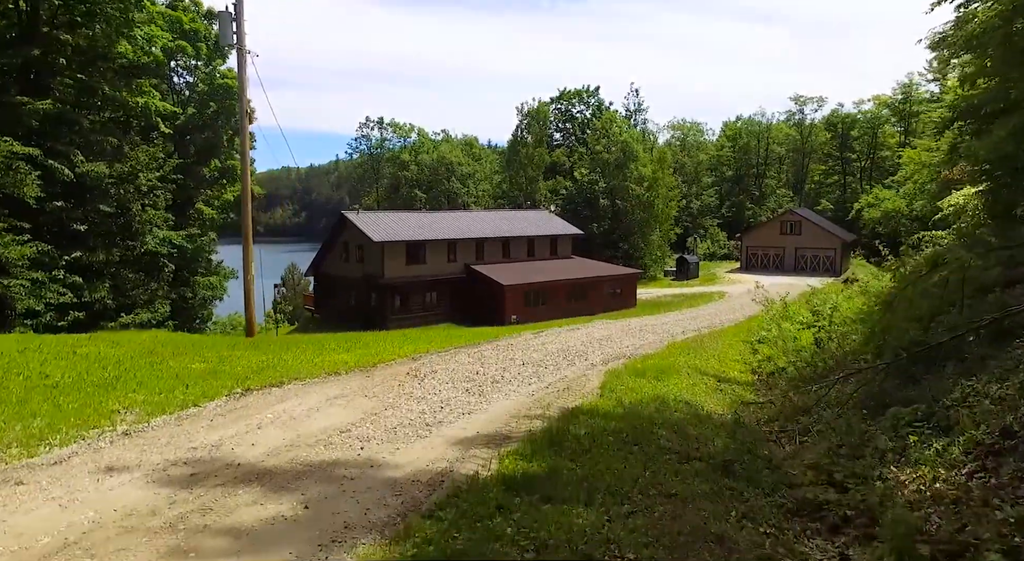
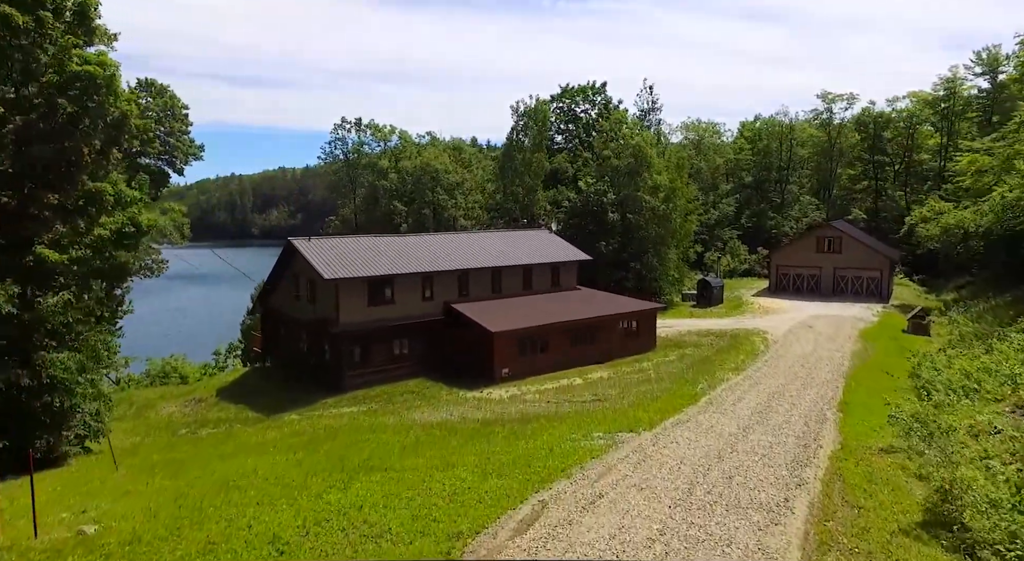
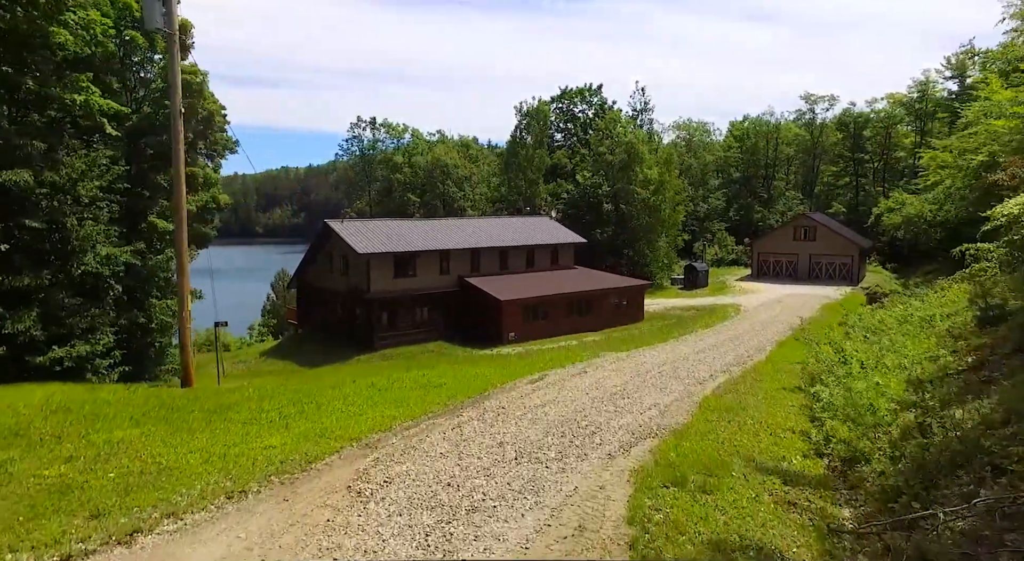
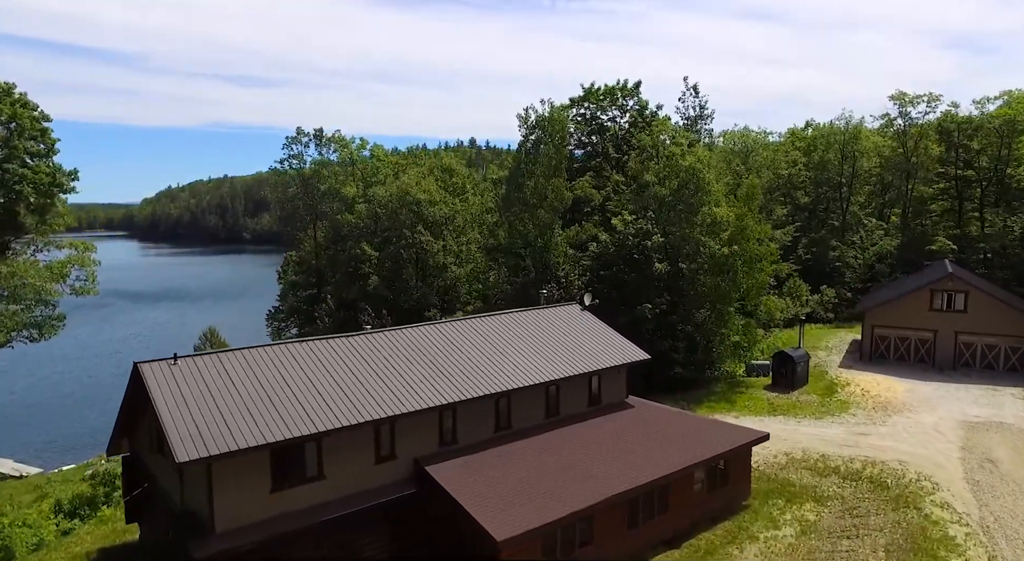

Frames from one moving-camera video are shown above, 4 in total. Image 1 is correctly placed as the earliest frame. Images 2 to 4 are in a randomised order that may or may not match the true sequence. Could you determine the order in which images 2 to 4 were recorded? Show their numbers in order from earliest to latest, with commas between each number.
3, 2, 4
